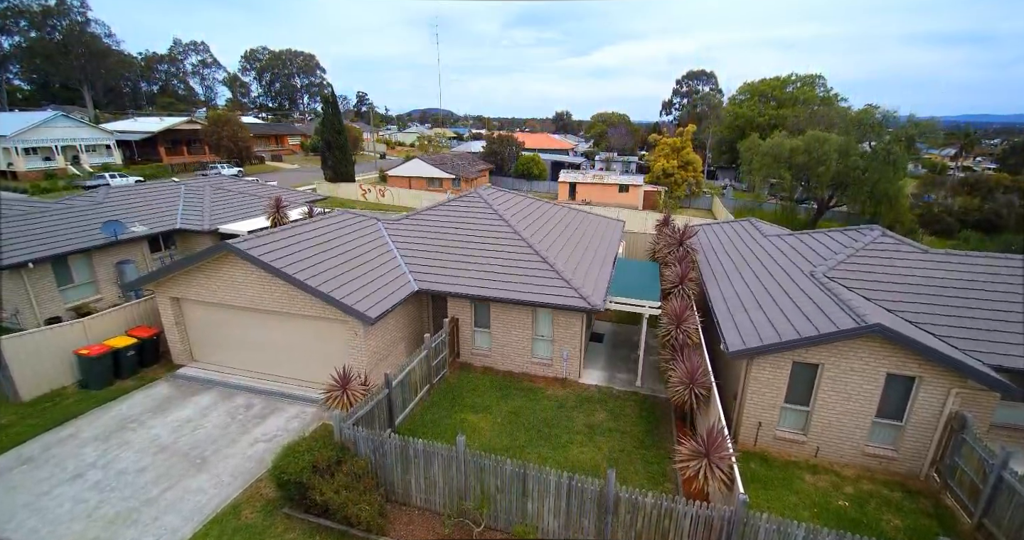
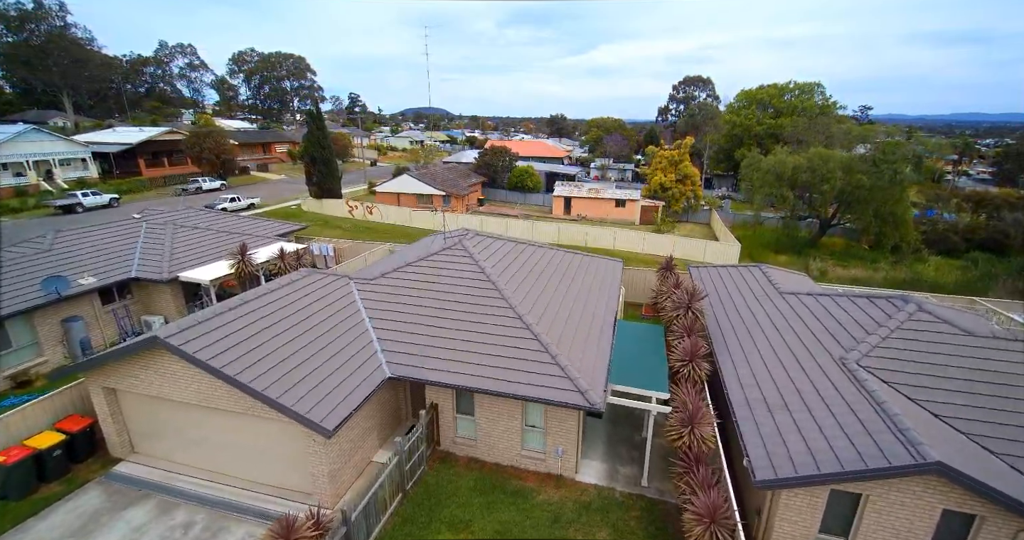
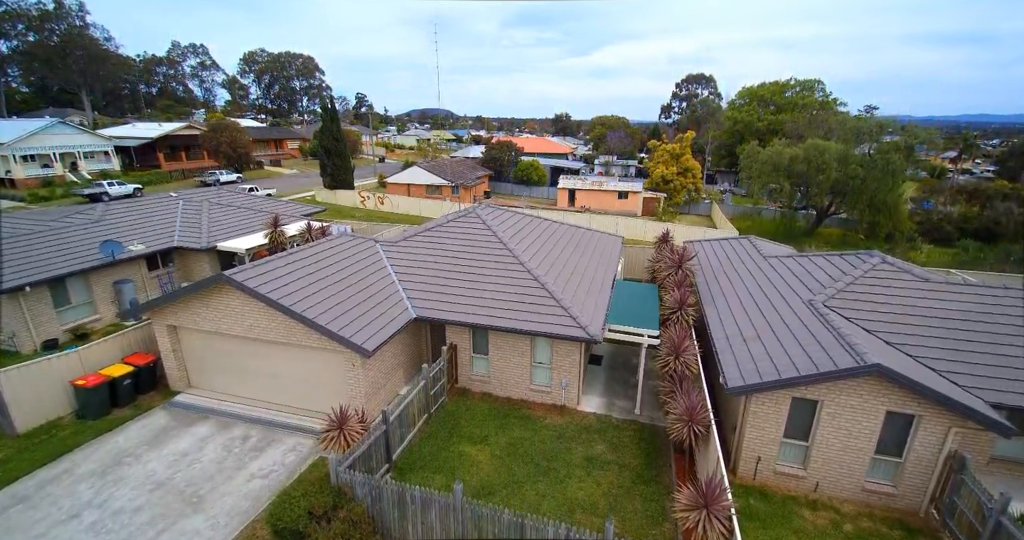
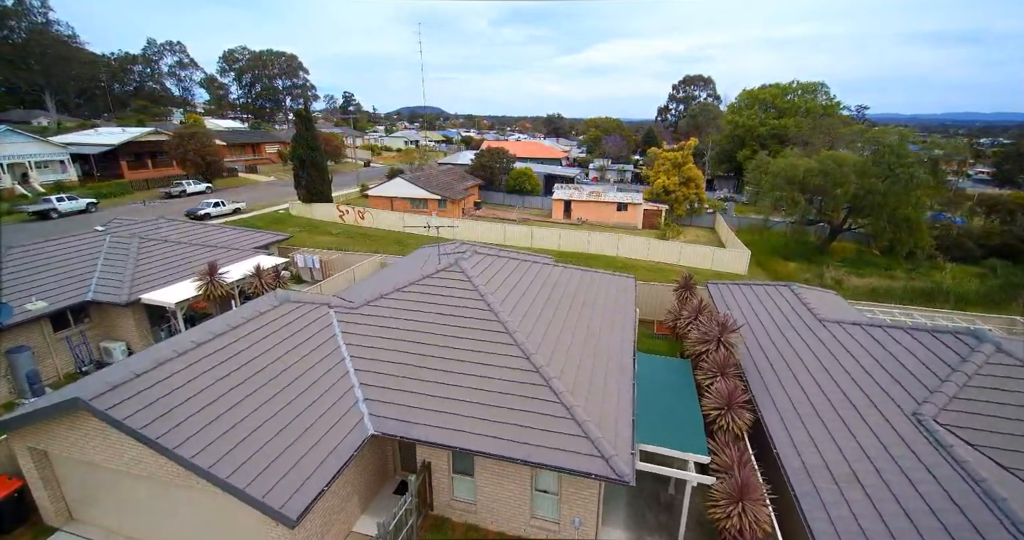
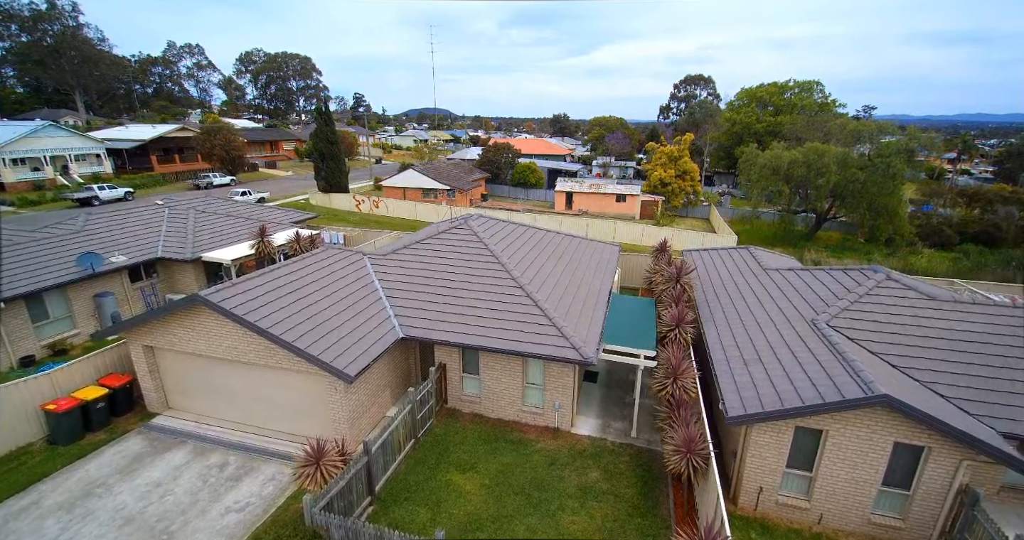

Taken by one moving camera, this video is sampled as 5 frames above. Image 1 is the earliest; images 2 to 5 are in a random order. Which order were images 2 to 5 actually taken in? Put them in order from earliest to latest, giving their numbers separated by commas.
3, 5, 2, 4
